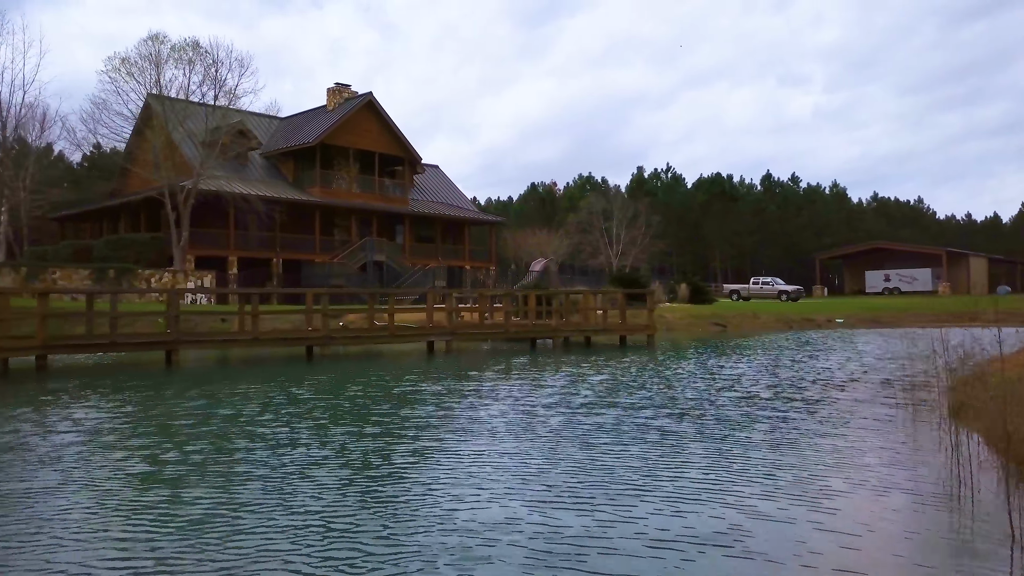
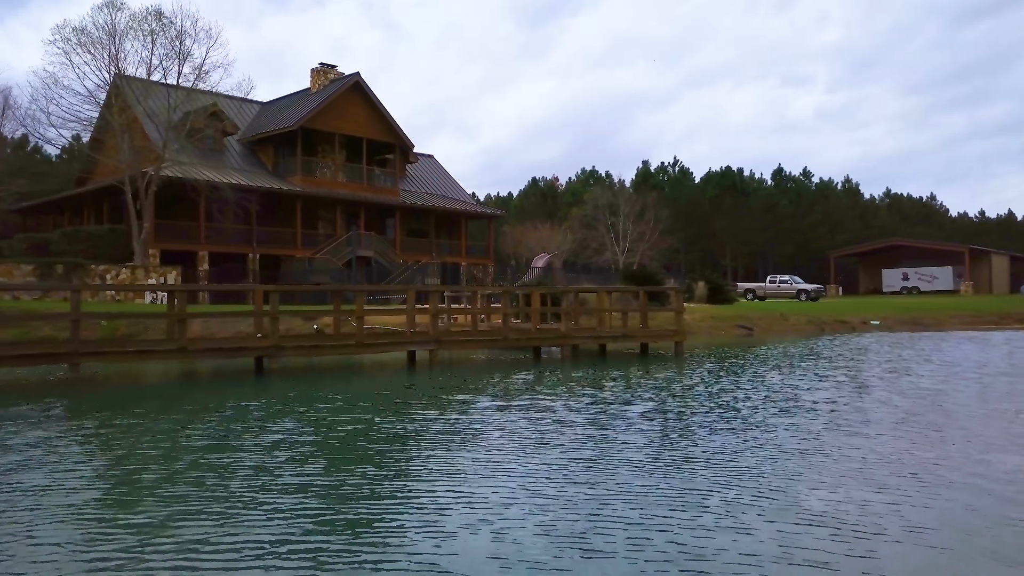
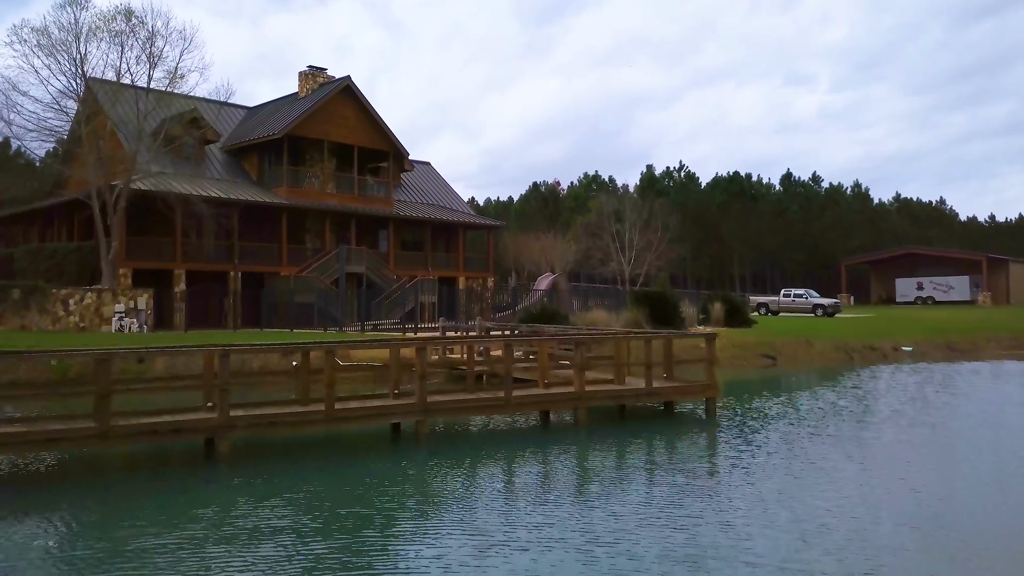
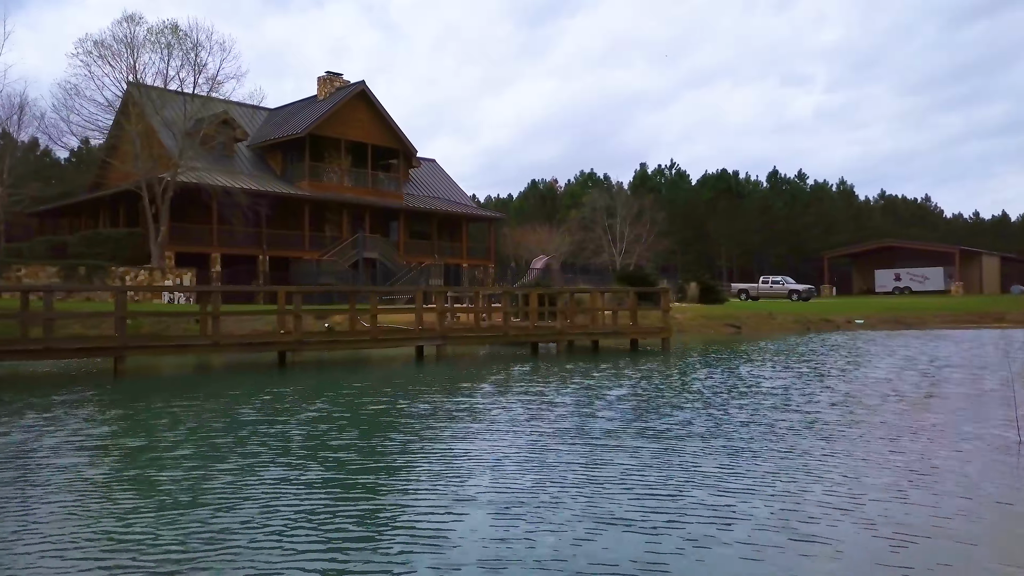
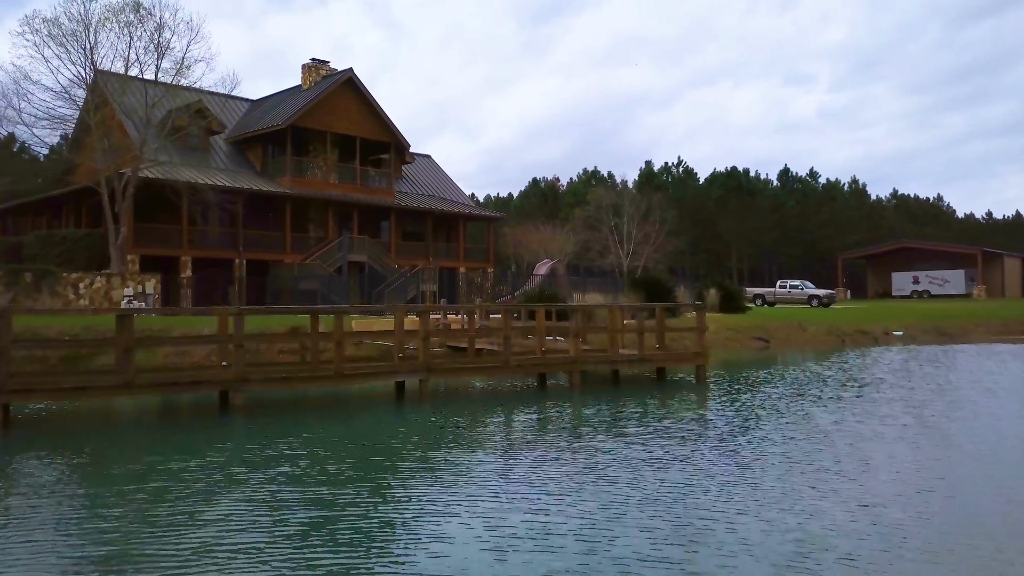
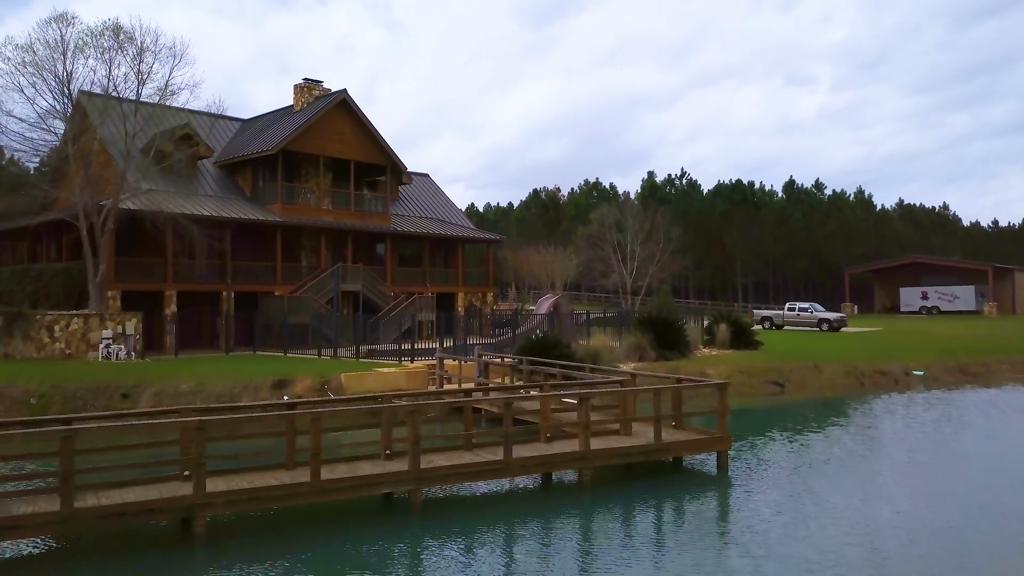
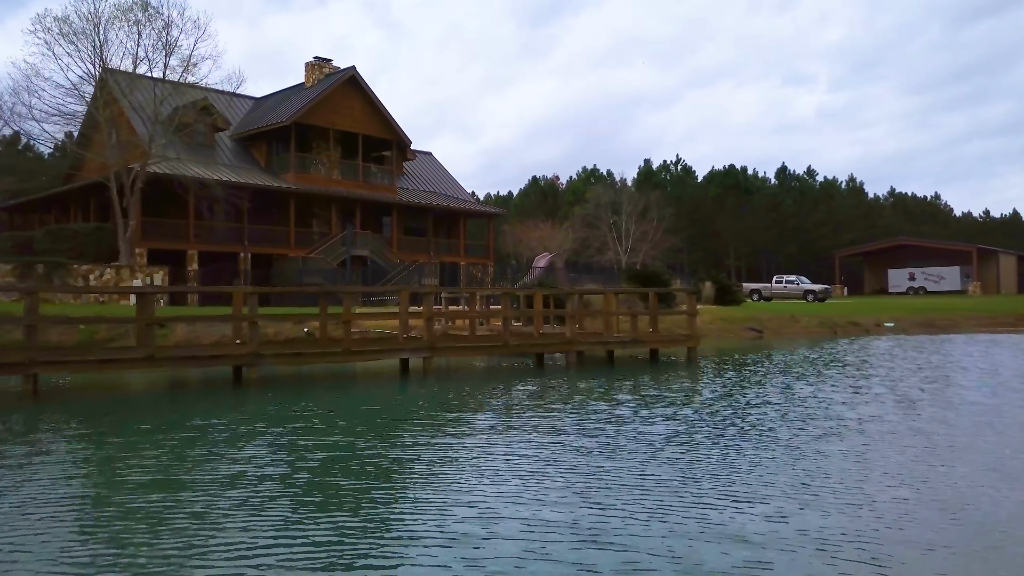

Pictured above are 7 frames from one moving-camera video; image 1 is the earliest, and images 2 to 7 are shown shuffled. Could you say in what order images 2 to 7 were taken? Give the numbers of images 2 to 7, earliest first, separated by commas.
4, 2, 7, 5, 3, 6
